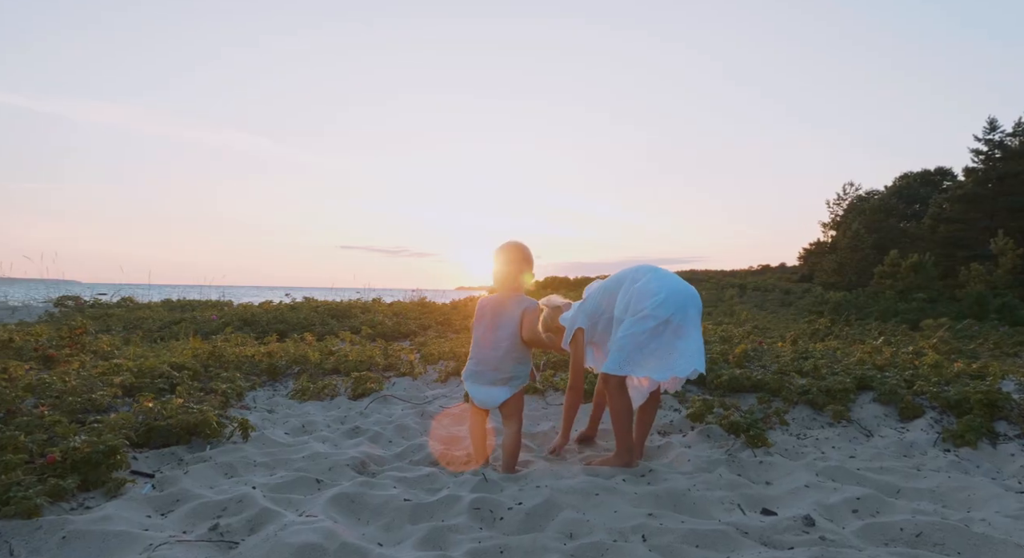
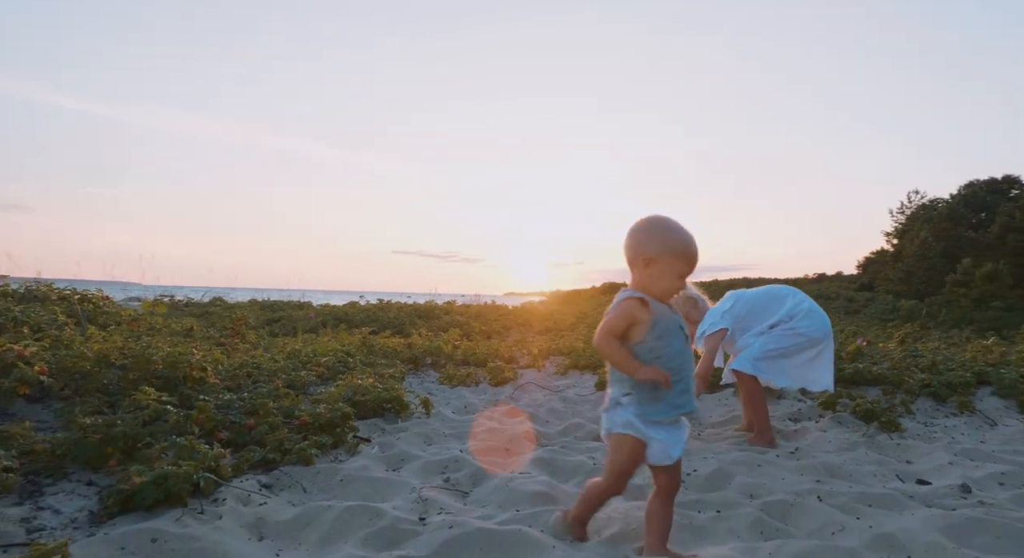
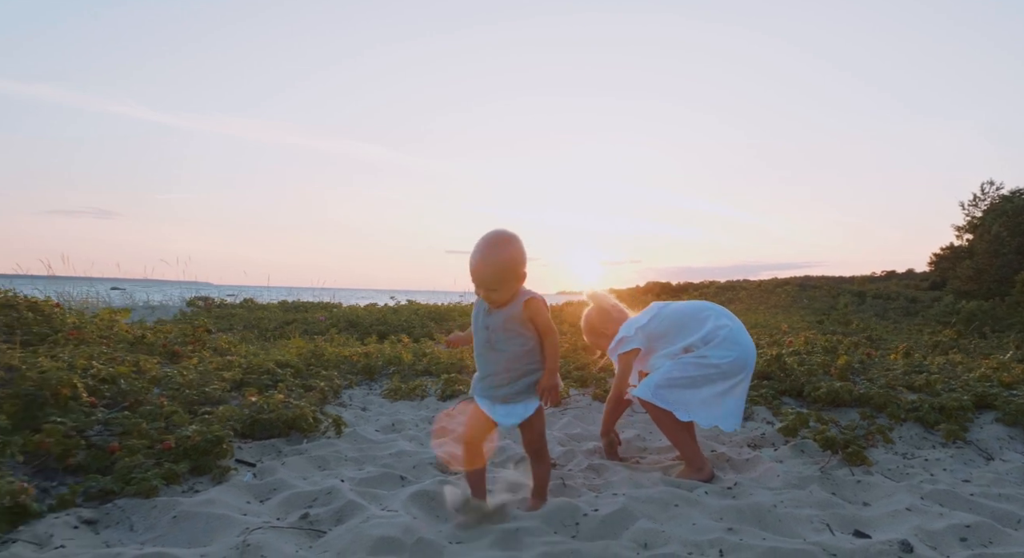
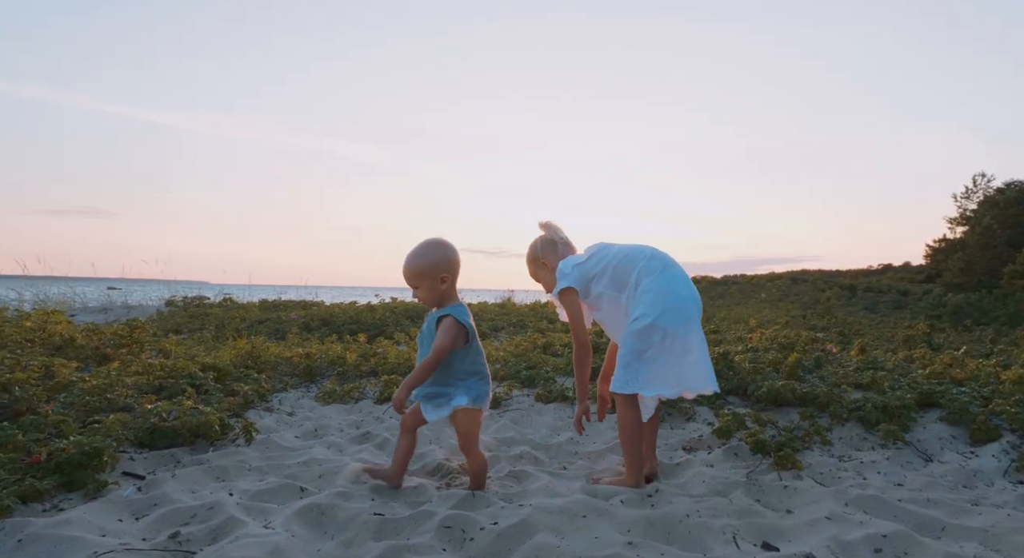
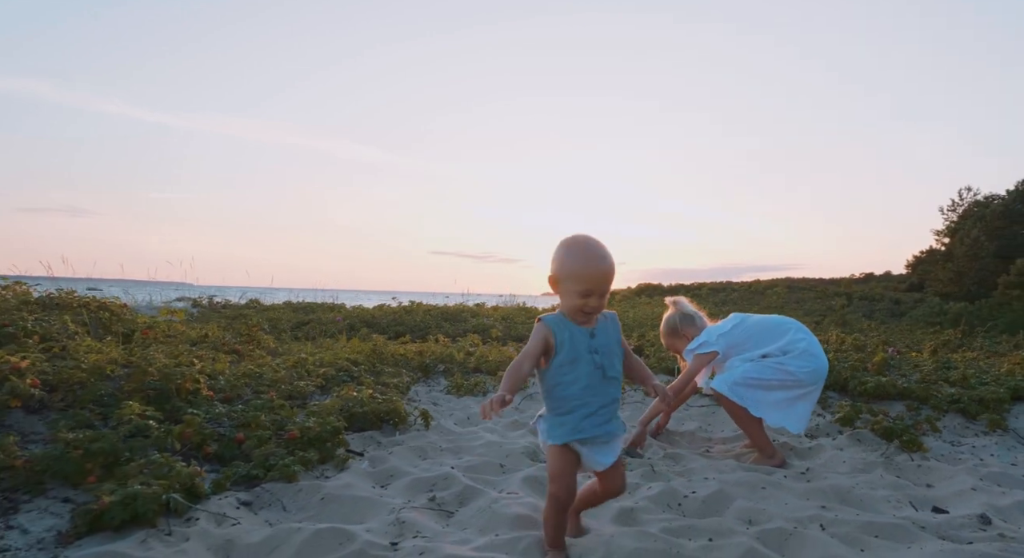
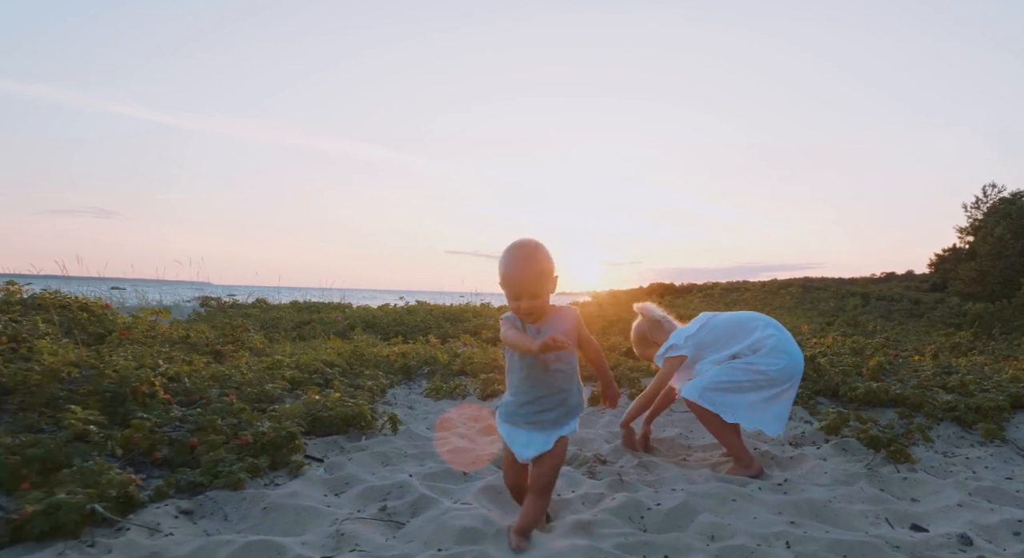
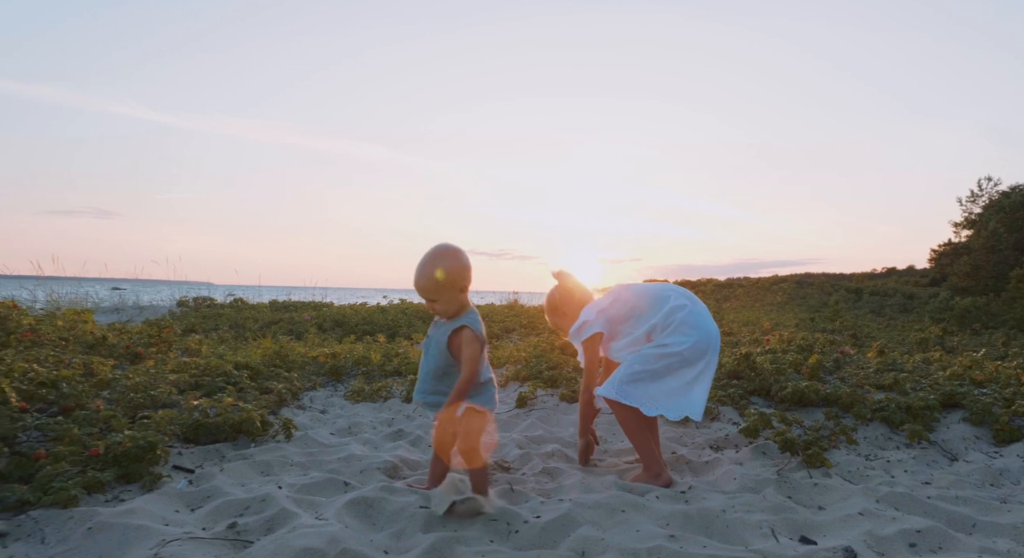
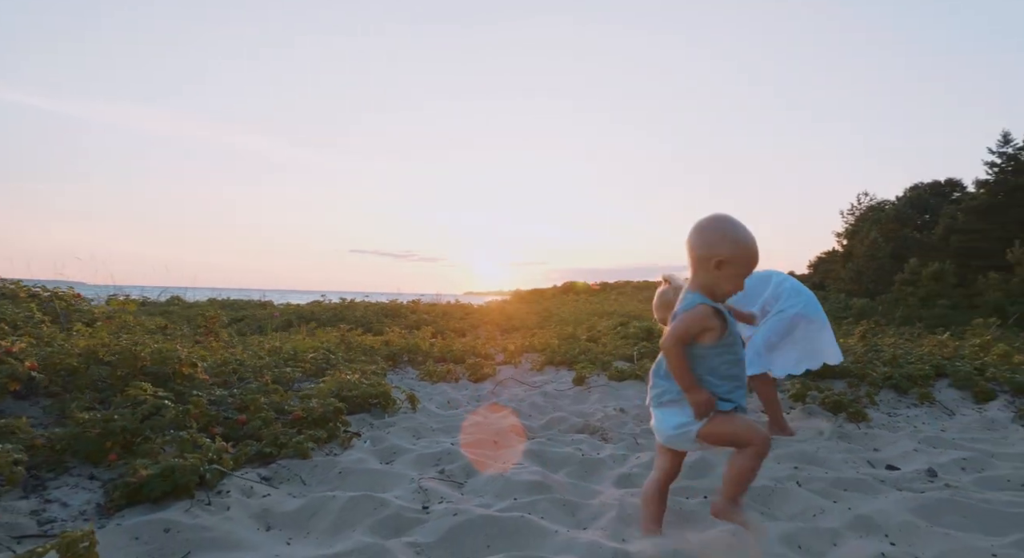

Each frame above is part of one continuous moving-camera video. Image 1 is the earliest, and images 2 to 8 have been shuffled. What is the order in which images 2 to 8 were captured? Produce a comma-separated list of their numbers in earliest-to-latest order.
4, 7, 3, 6, 5, 2, 8
